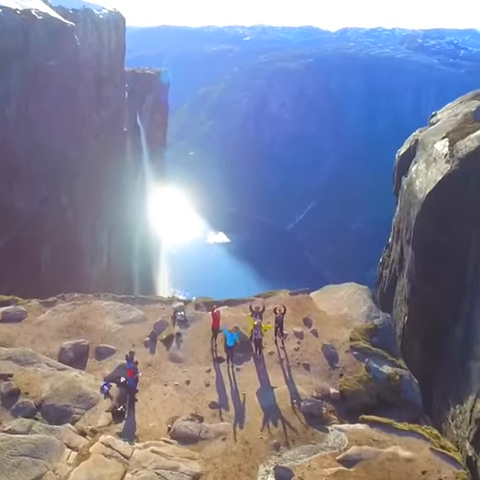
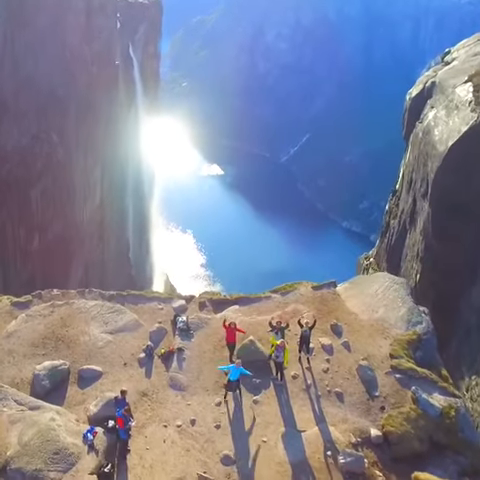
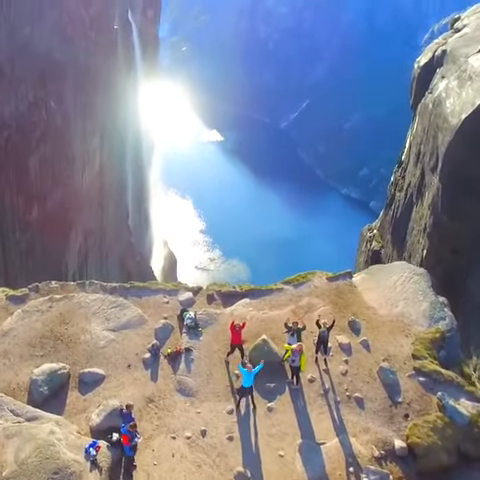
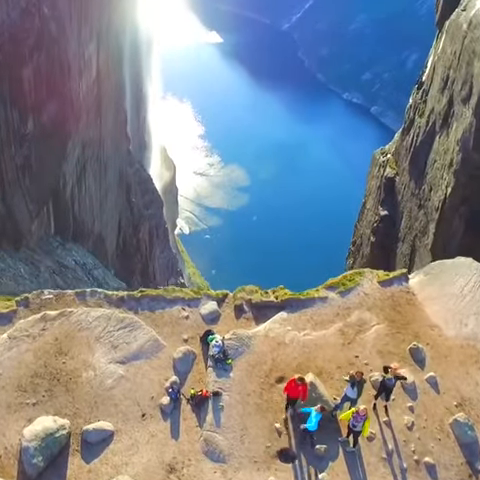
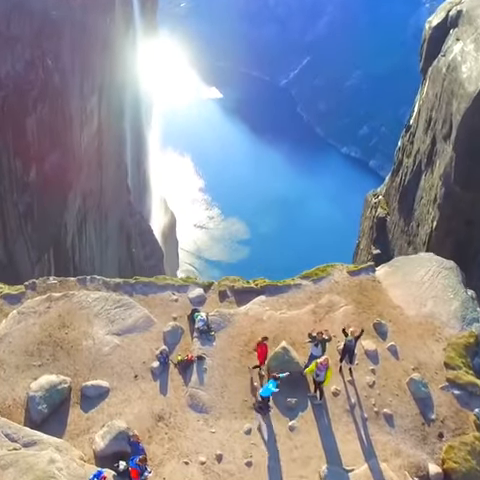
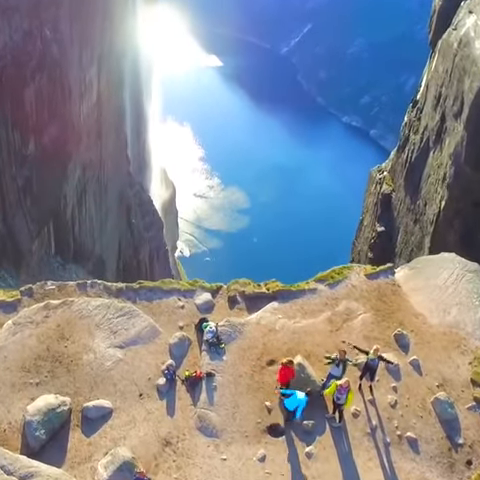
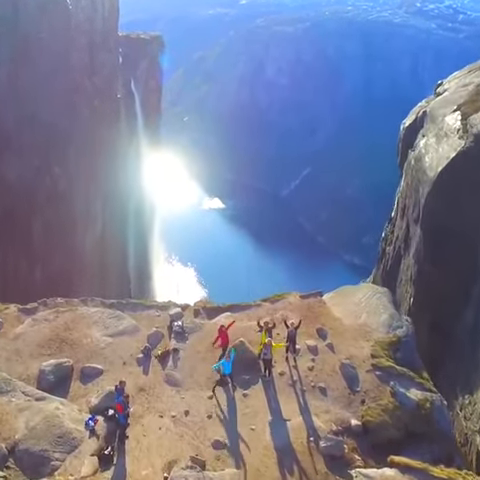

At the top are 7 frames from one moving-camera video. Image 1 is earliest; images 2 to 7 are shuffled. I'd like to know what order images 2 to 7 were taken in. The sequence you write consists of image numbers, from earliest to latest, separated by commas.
7, 2, 3, 5, 6, 4
